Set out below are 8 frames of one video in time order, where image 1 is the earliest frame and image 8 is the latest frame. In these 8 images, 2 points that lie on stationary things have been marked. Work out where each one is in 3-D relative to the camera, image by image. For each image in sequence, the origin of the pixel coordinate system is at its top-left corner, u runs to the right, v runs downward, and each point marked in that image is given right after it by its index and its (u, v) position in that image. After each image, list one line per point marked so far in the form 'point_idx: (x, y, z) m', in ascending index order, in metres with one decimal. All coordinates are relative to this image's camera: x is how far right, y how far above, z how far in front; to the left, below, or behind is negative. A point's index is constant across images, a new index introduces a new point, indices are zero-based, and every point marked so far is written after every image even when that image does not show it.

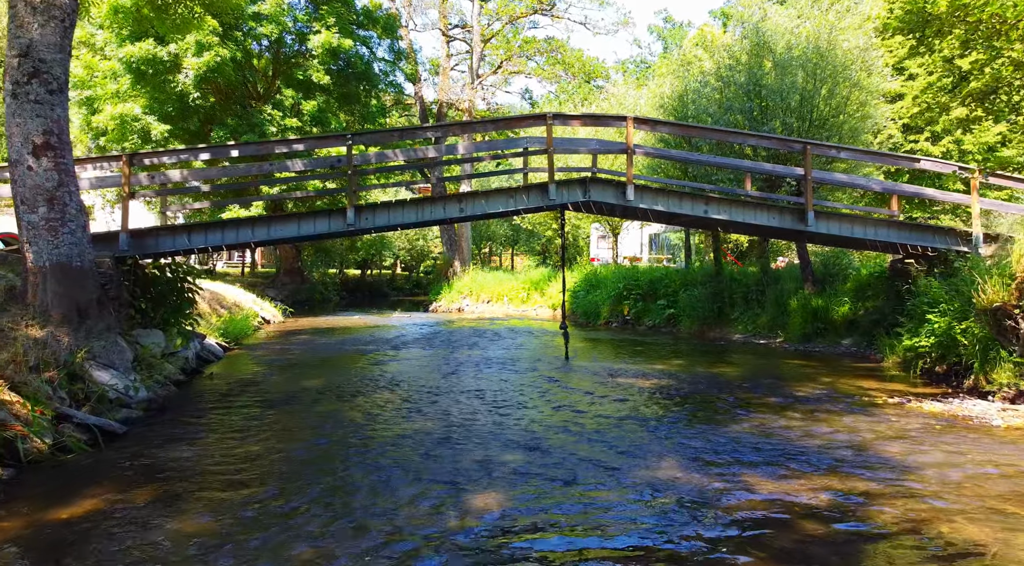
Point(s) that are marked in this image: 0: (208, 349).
0: (-5.5, -1.2, +14.7) m
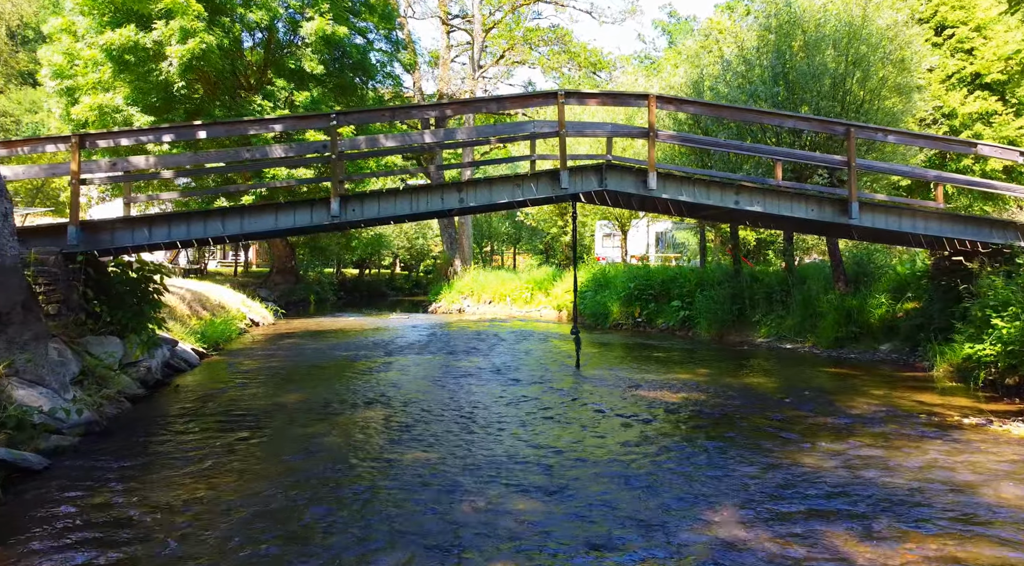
0: (-5.4, -1.2, +13.2) m
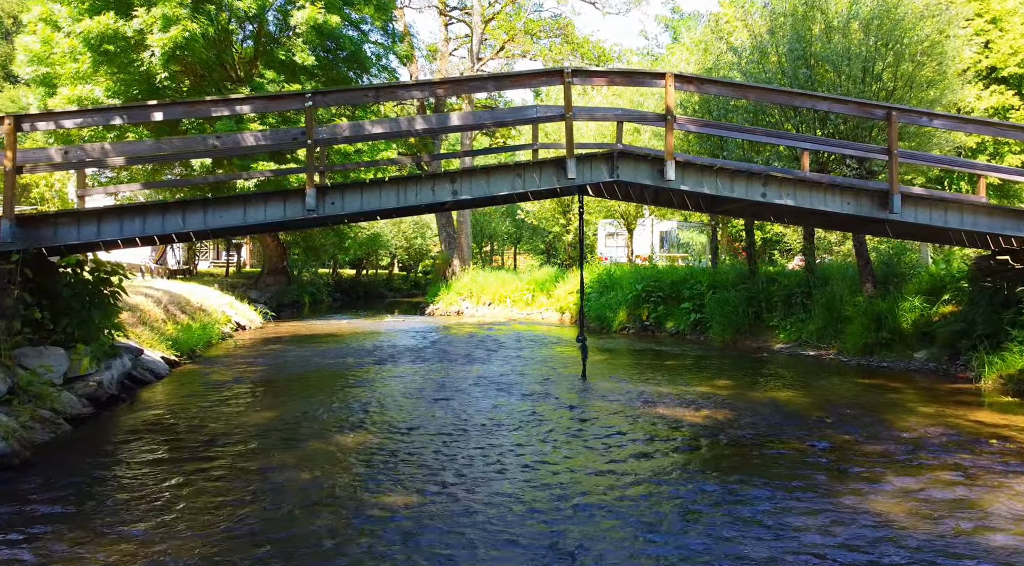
0: (-5.4, -1.2, +12.0) m
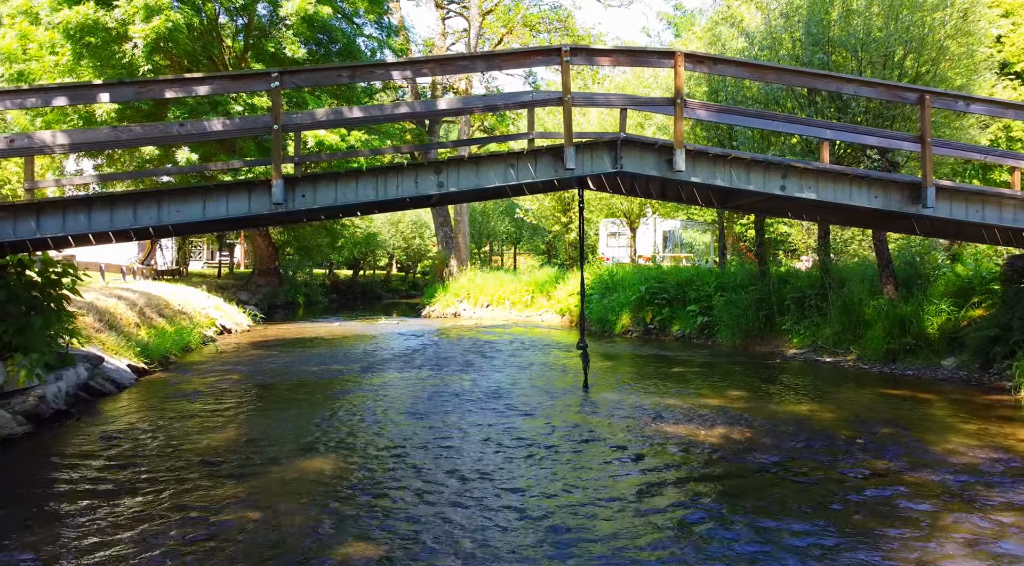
0: (-5.5, -1.3, +11.0) m
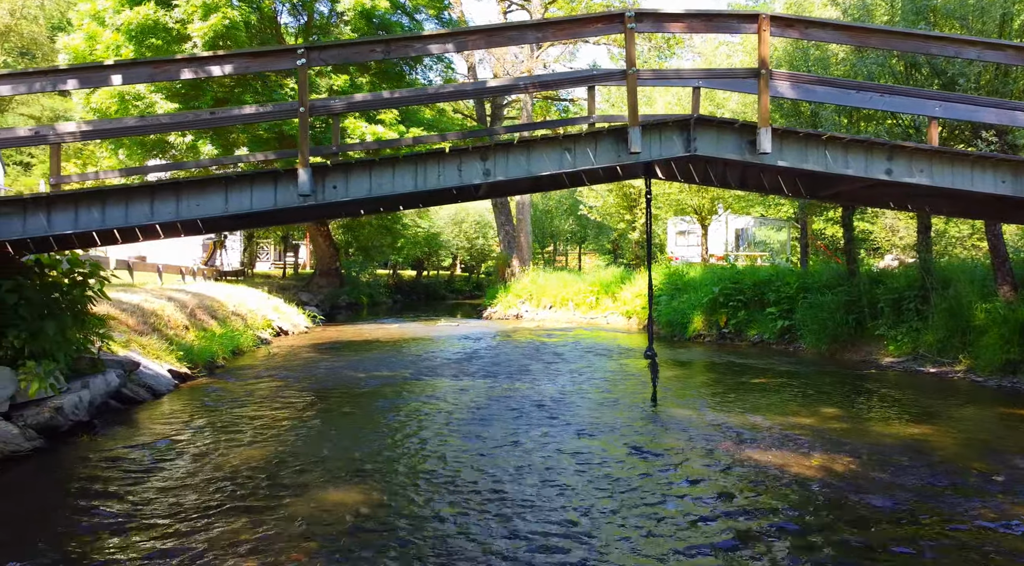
0: (-4.7, -1.3, +10.4) m
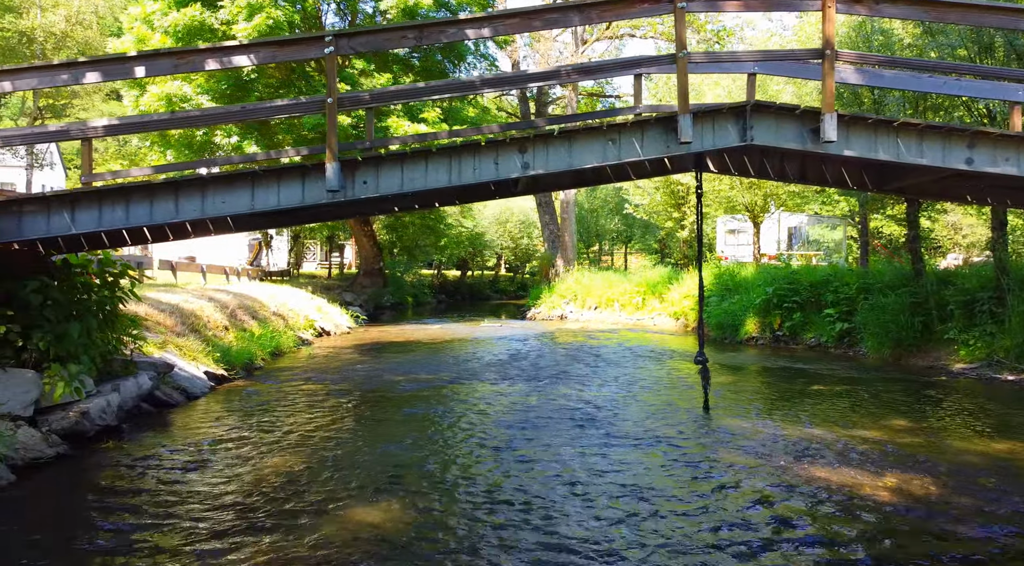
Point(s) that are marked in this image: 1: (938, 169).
0: (-4.2, -1.3, +10.2) m
1: (+3.8, +1.0, +7.3) m
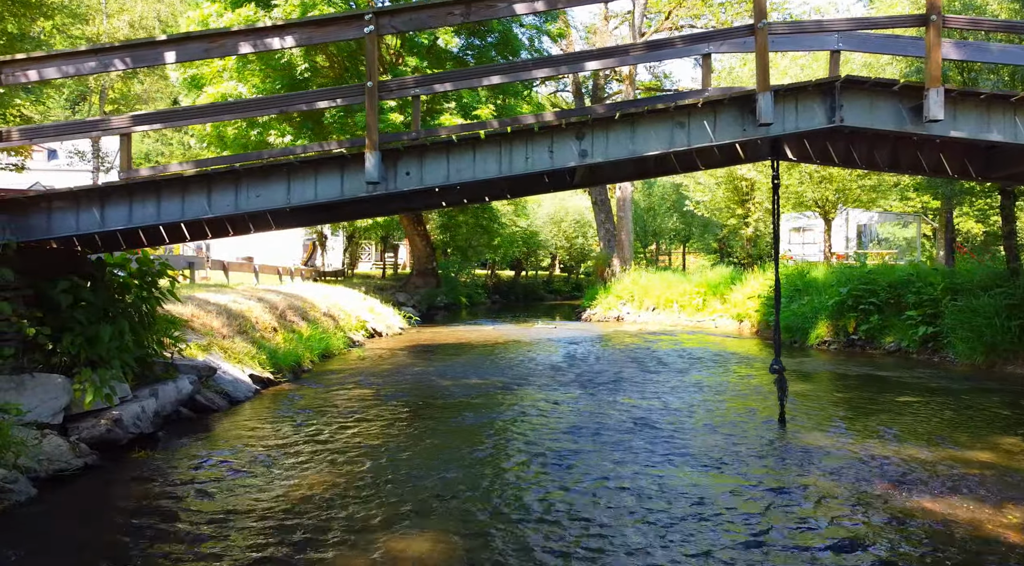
0: (-3.5, -1.3, +9.8) m
1: (+4.3, +1.0, +6.4) m
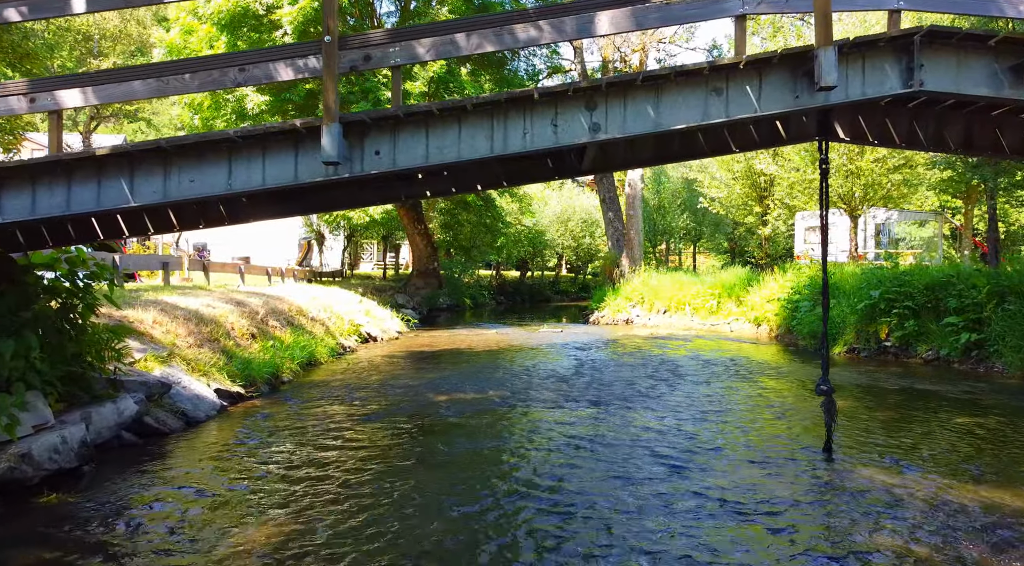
0: (-3.6, -1.3, +8.6) m
1: (+4.2, +1.0, +5.1) m
